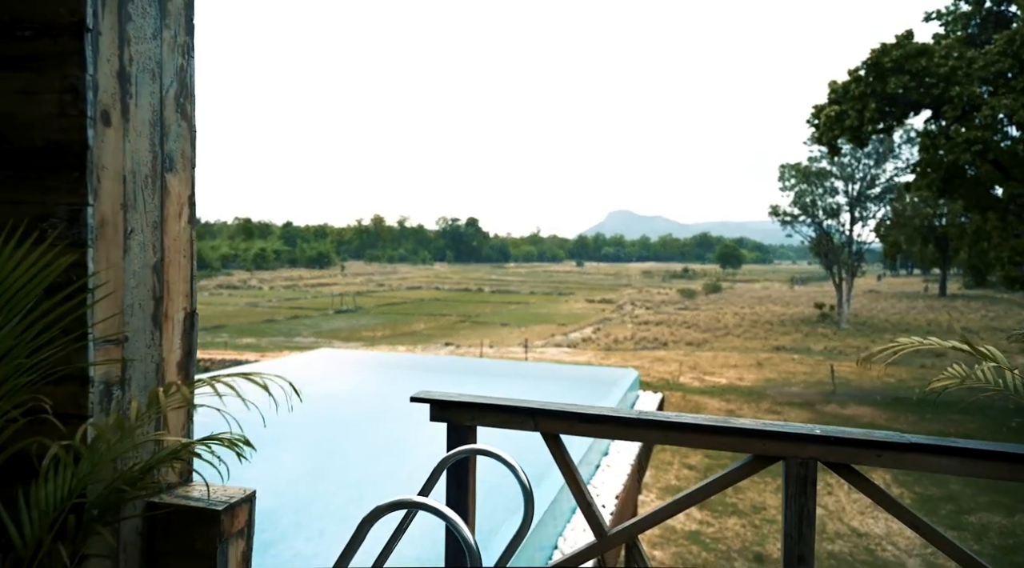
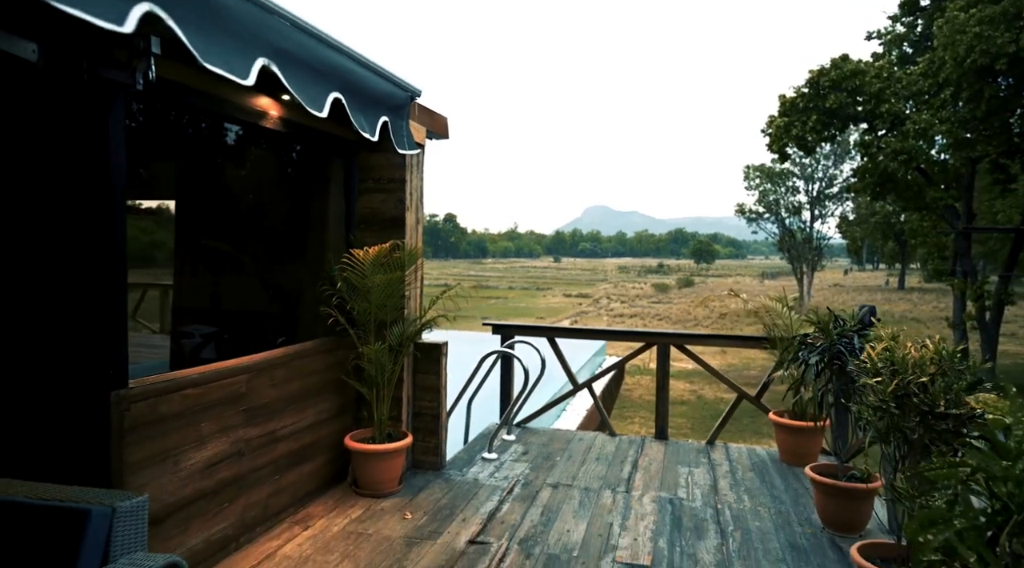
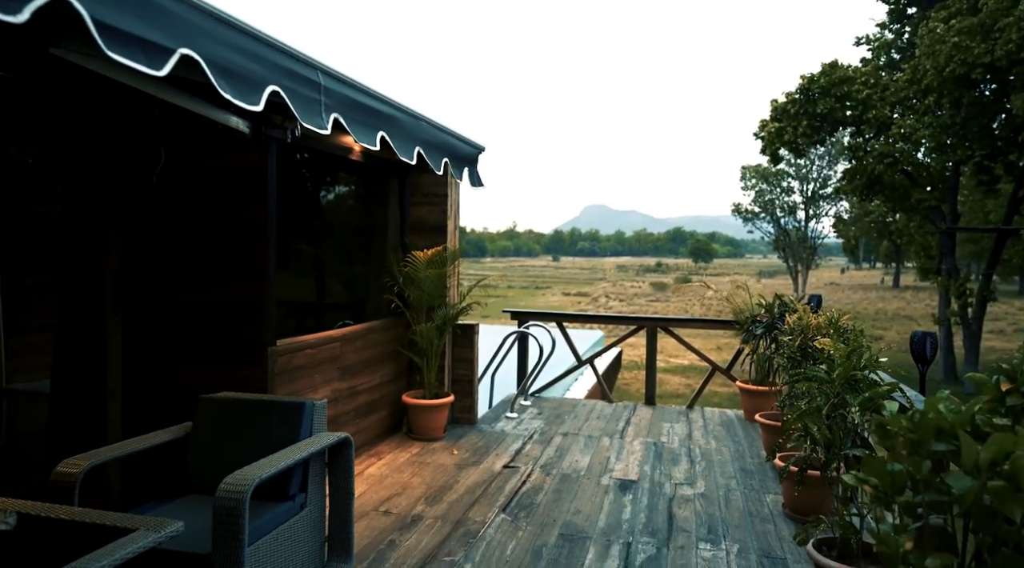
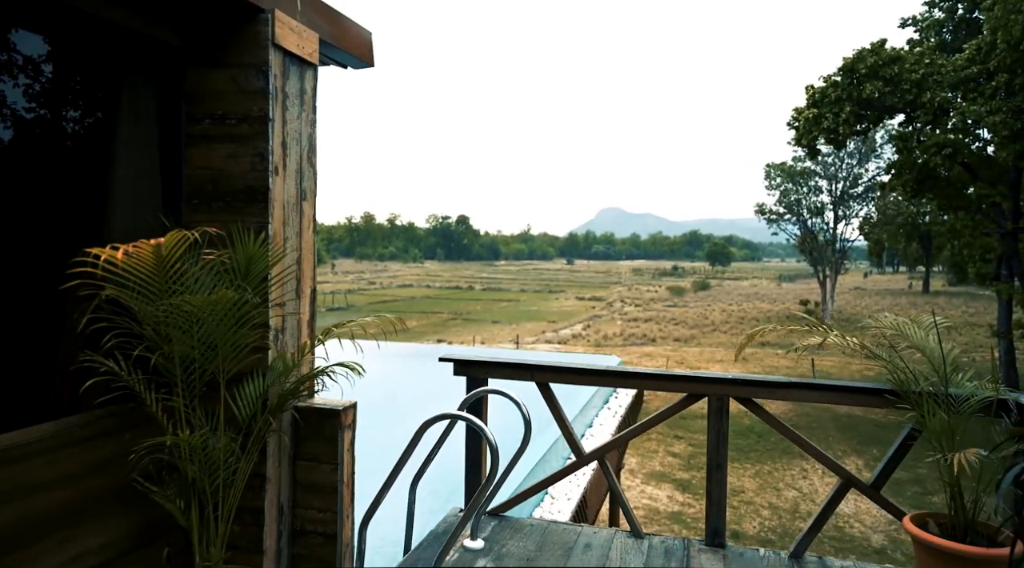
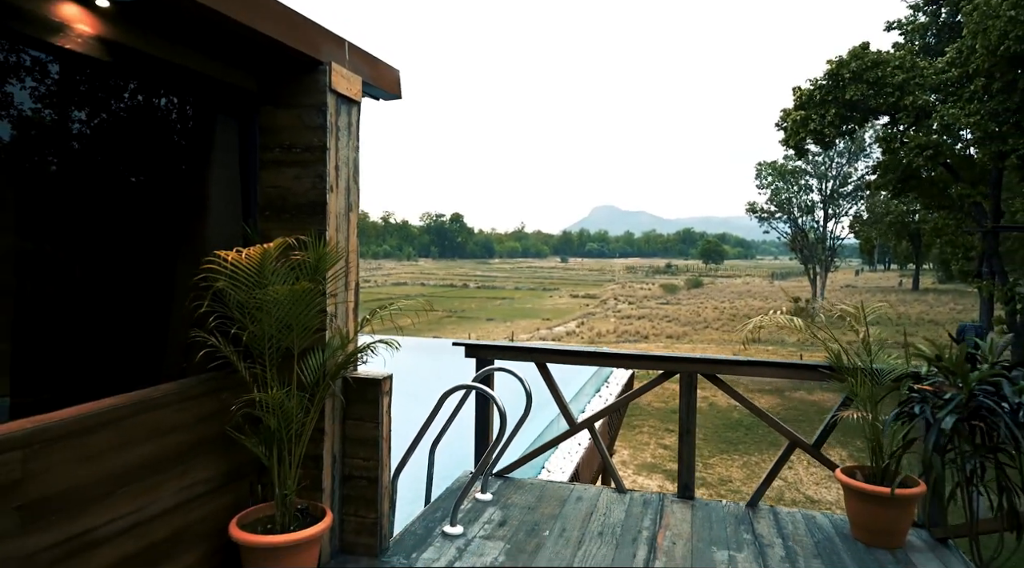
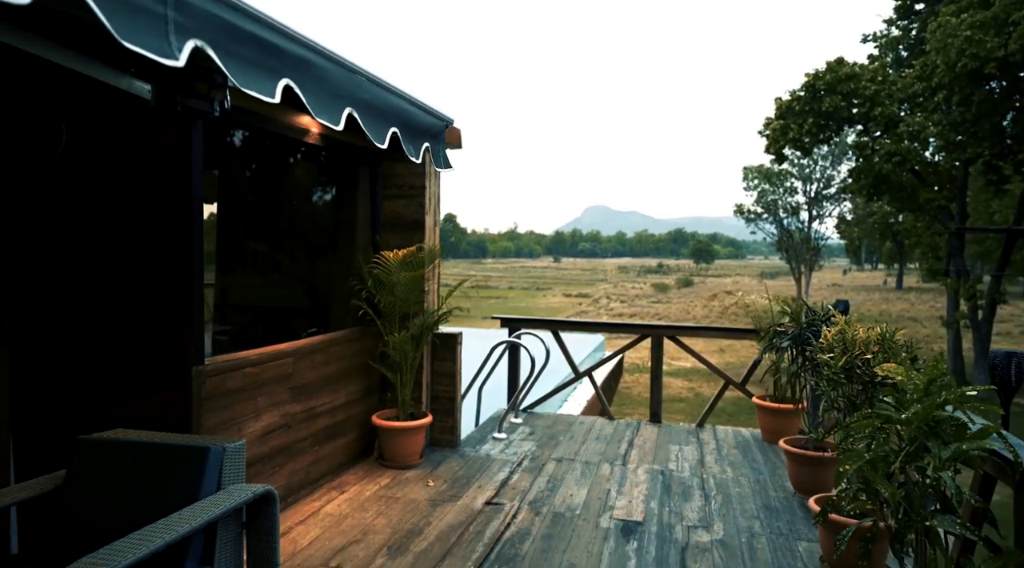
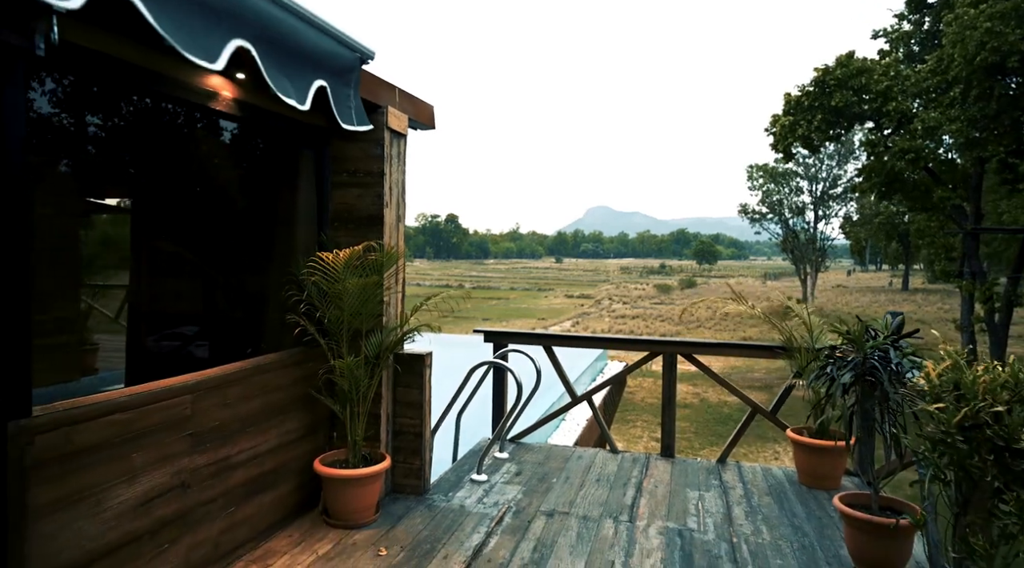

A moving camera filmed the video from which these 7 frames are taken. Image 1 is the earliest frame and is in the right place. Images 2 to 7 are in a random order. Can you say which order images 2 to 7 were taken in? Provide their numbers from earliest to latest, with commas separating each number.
4, 5, 7, 2, 6, 3
